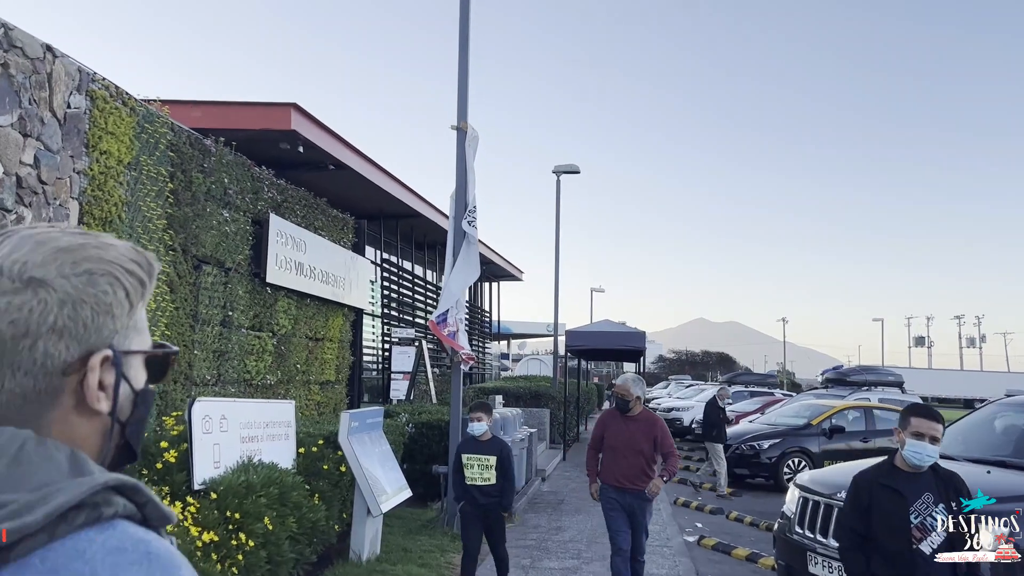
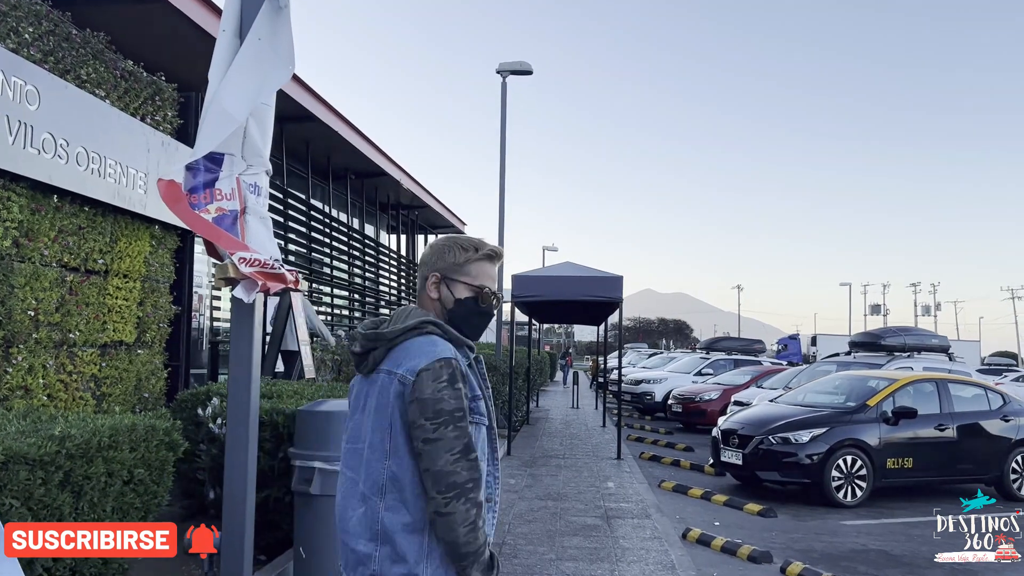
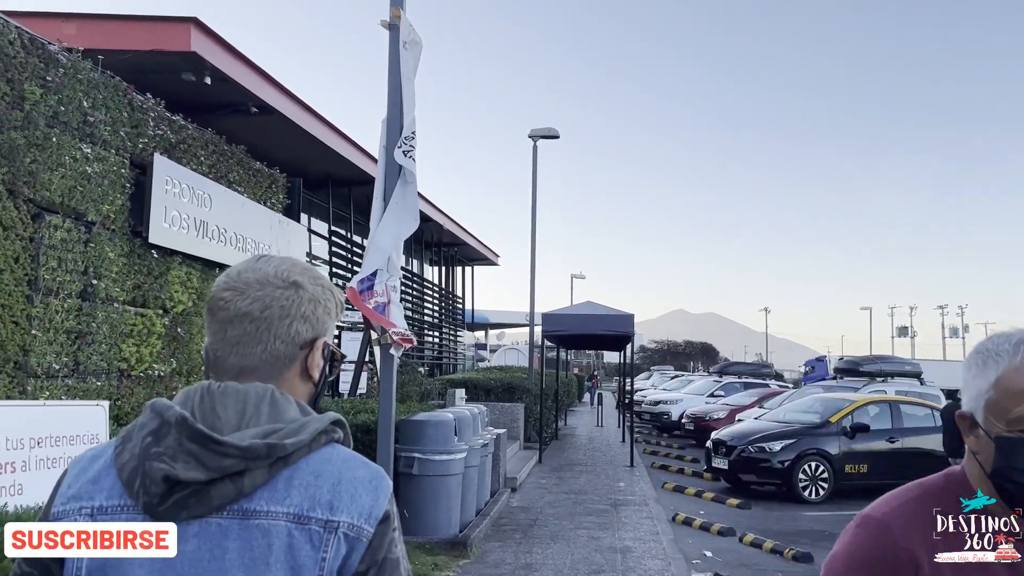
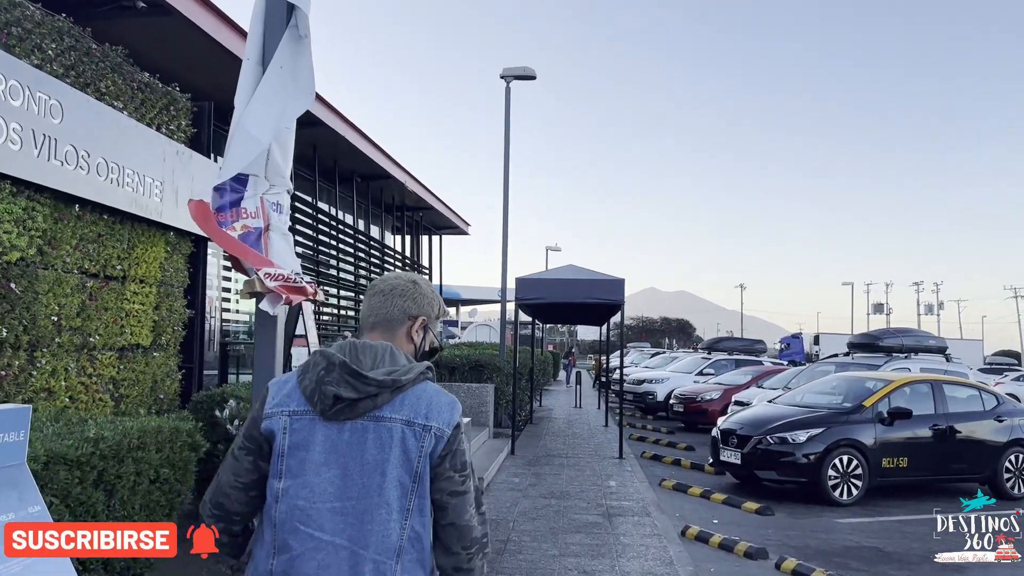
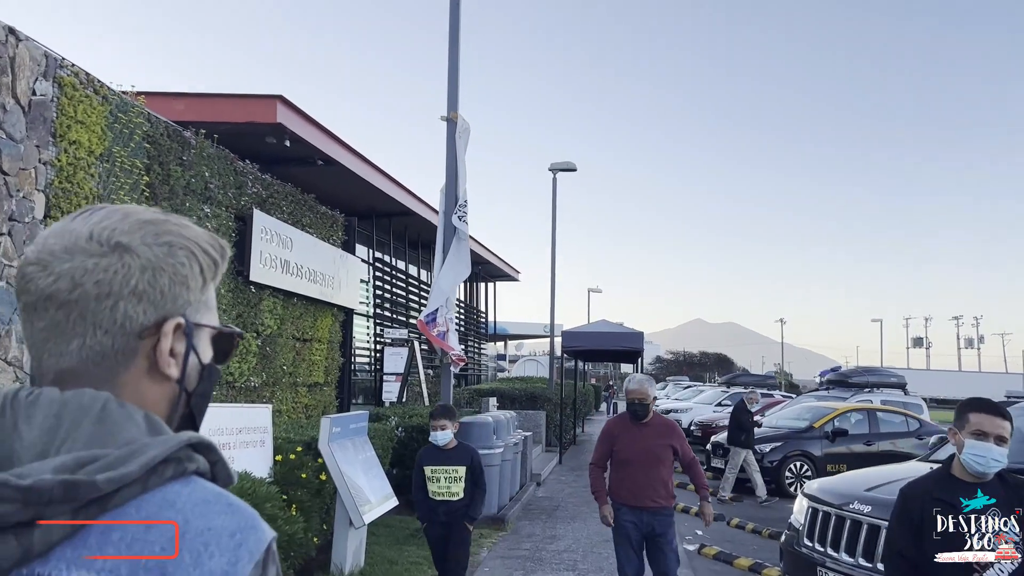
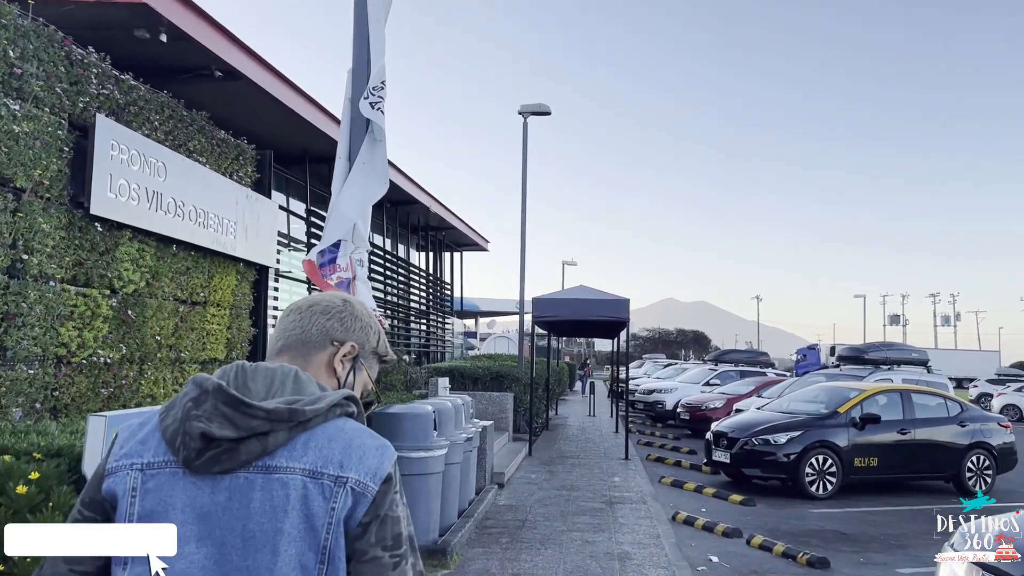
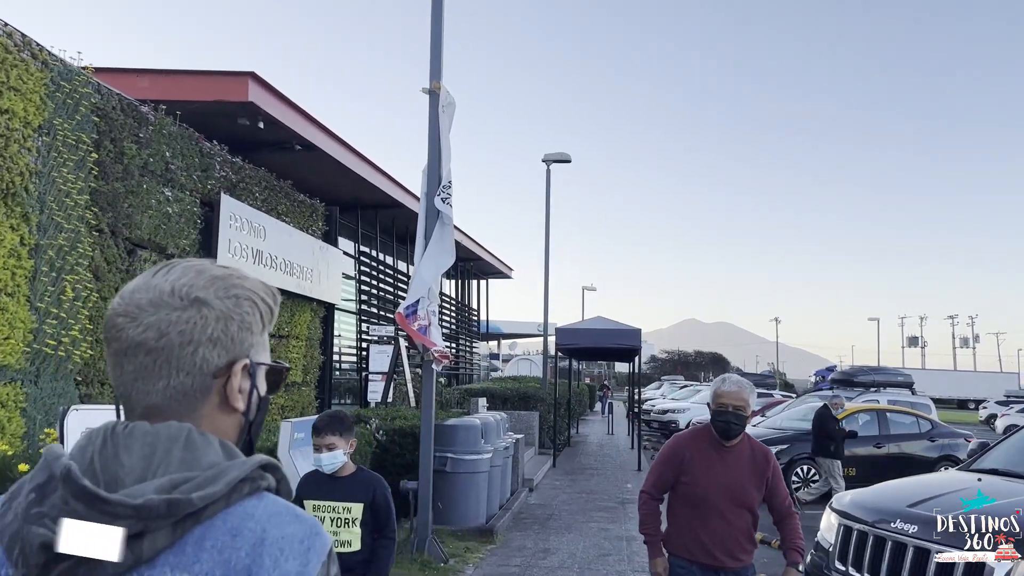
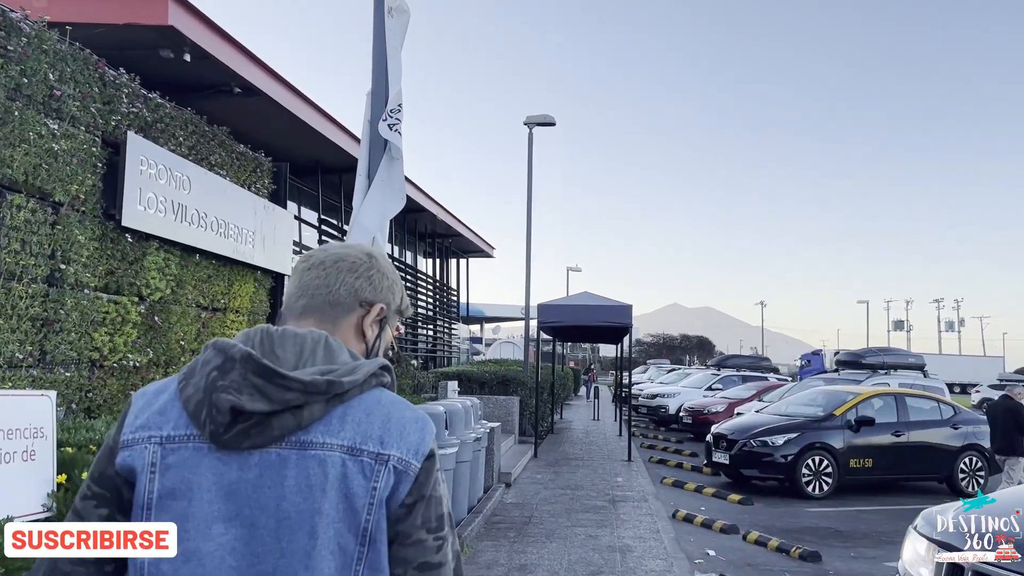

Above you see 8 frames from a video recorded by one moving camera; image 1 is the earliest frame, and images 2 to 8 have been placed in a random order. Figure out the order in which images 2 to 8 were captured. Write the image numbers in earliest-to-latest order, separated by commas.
5, 7, 3, 8, 6, 4, 2
